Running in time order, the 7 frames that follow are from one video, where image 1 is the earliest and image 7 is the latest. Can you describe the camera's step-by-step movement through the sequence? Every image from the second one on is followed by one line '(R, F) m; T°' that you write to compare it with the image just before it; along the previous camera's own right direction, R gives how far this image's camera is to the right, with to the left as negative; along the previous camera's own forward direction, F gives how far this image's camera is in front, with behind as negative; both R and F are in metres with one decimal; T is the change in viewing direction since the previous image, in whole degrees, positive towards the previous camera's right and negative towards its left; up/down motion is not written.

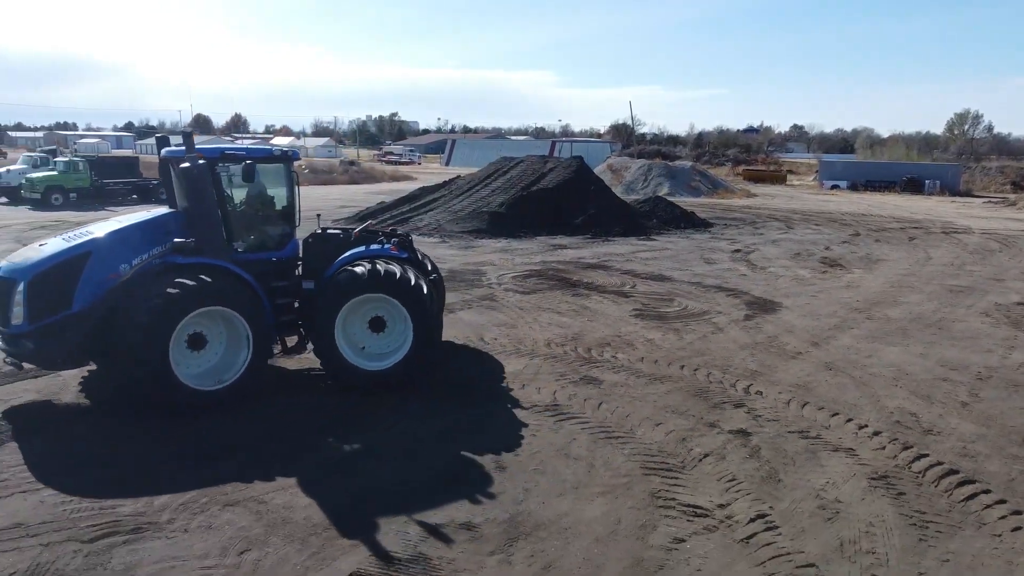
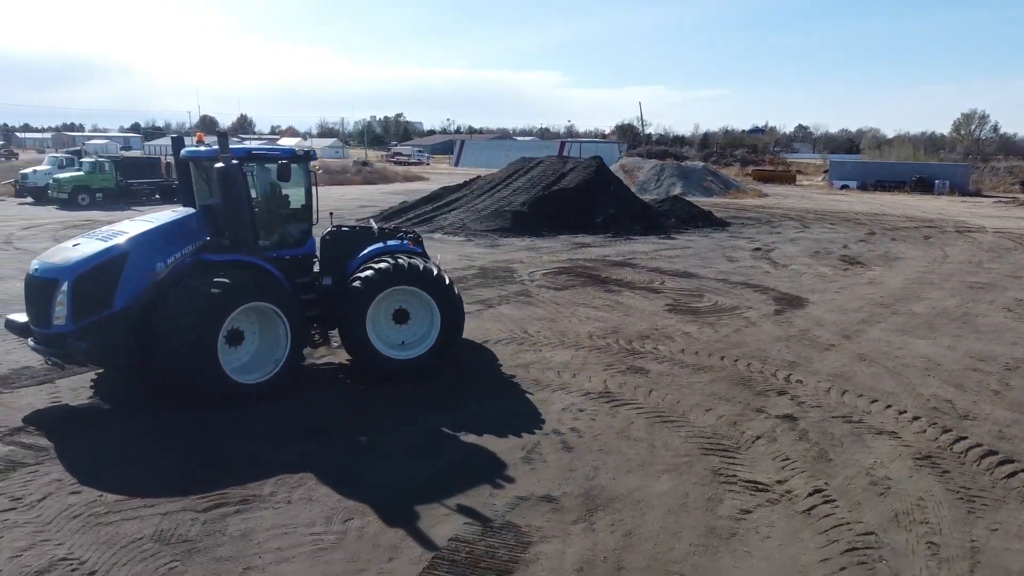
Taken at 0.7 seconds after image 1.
(-0.5, -0.4) m; 0°
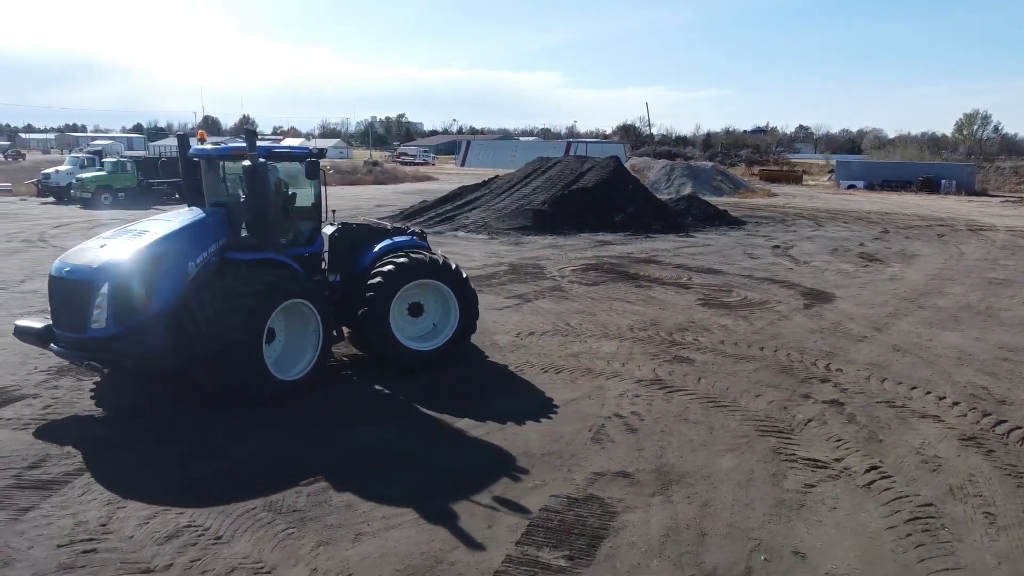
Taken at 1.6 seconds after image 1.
(-0.5, -0.3) m; 0°
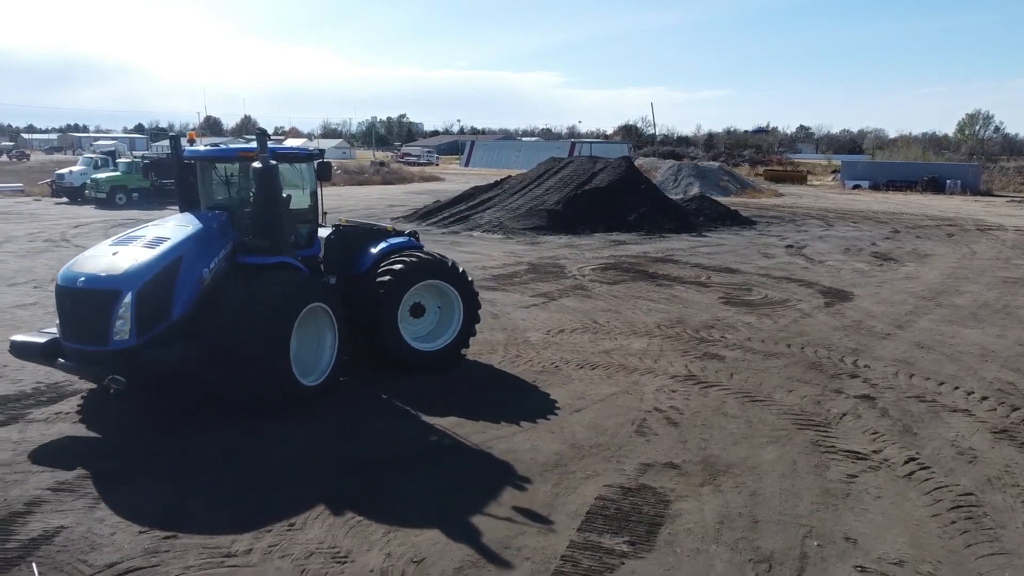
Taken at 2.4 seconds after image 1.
(-0.4, -0.2) m; 0°
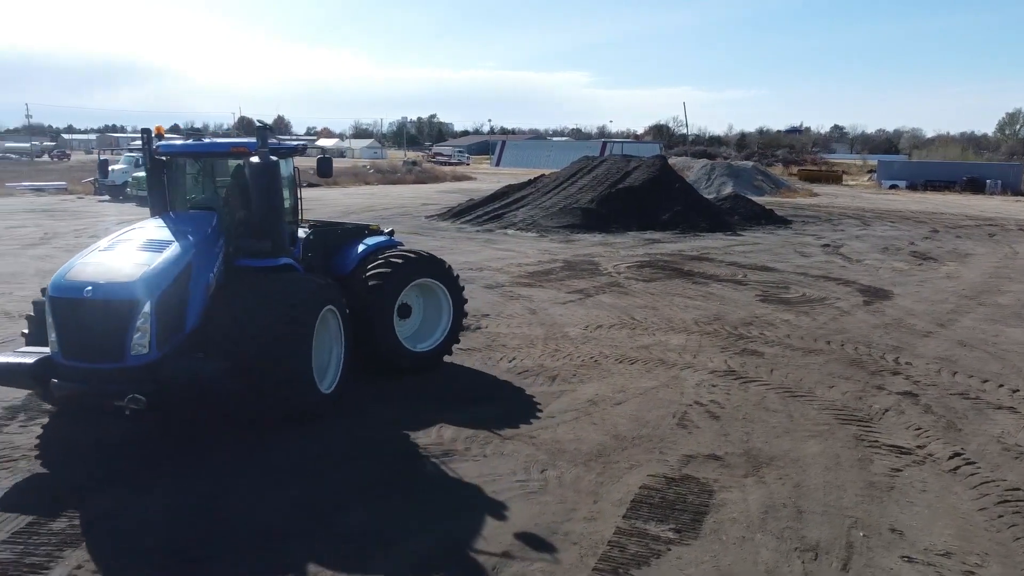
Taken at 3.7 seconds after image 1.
(-0.1, -0.1) m; -2°
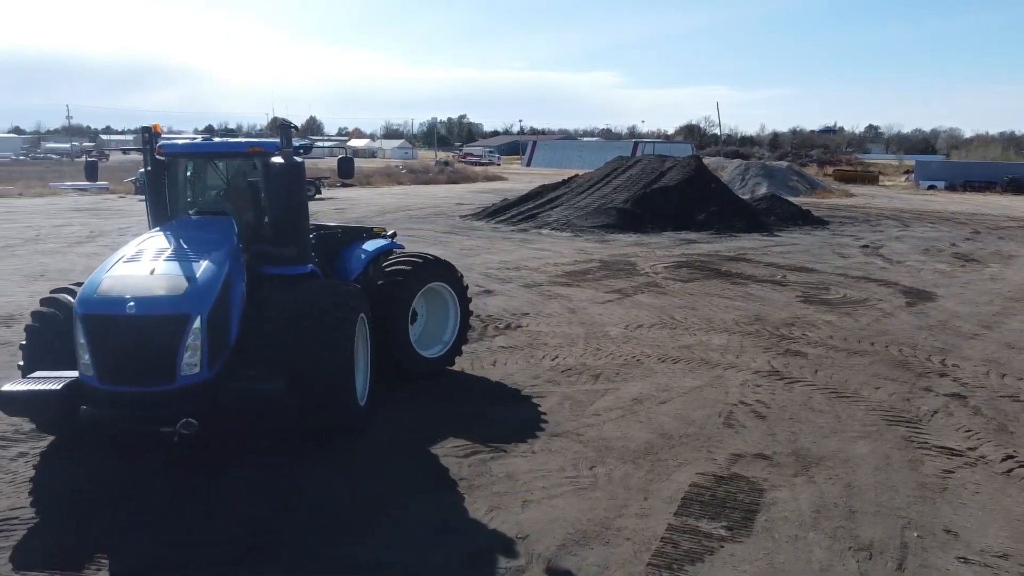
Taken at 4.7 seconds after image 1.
(-0.1, -0.1) m; -2°
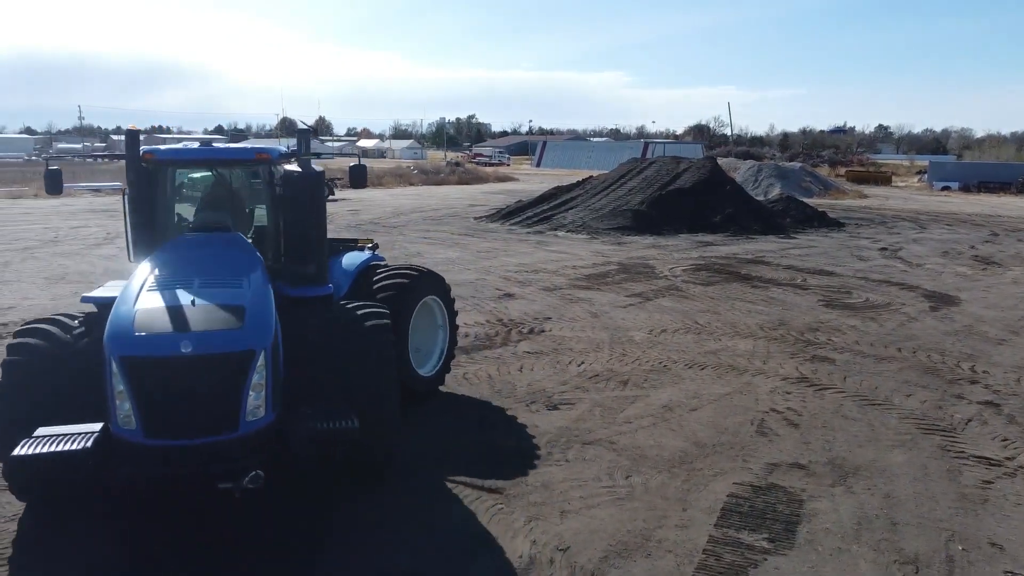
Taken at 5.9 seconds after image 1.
(-0.2, 0.0) m; -1°
